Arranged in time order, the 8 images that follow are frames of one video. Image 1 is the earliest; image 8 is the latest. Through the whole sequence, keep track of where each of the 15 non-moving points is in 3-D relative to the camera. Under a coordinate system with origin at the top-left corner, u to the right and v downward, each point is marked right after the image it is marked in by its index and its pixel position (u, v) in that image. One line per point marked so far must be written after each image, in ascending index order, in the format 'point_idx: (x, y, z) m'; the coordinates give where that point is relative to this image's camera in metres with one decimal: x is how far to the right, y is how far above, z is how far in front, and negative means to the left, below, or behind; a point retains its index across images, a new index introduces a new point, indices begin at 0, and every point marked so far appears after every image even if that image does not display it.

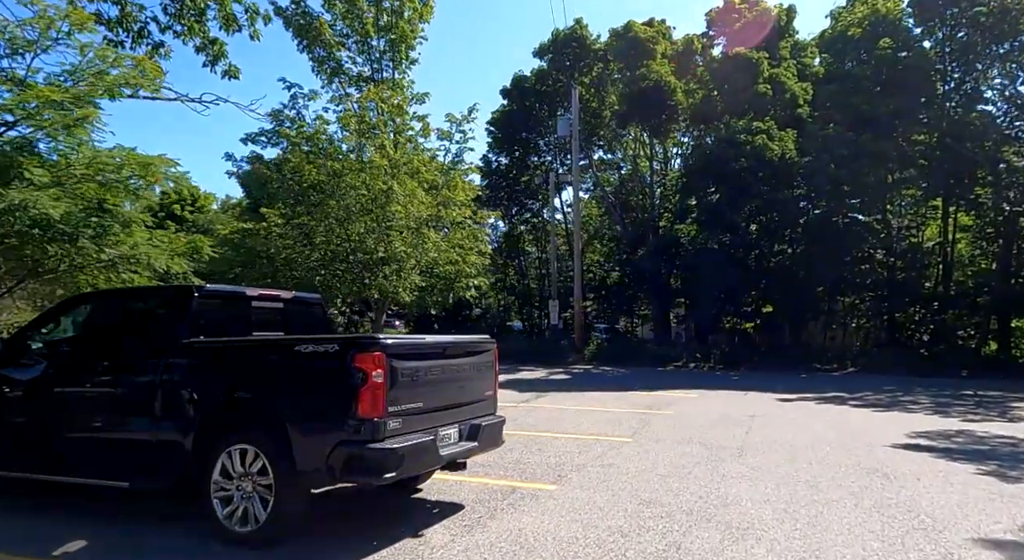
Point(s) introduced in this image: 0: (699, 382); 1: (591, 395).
0: (+5.6, -3.0, +17.5) m
1: (+2.0, -2.9, +14.5) m
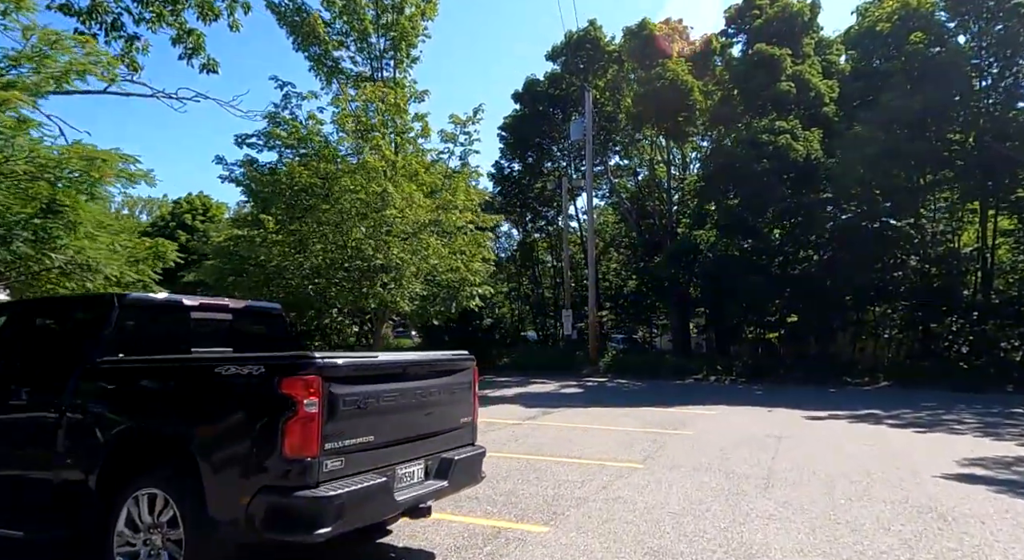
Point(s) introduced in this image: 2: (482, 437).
0: (+5.8, -3.3, +16.4) m
1: (+2.1, -3.0, +13.6) m
2: (-0.5, -2.8, +10.4) m
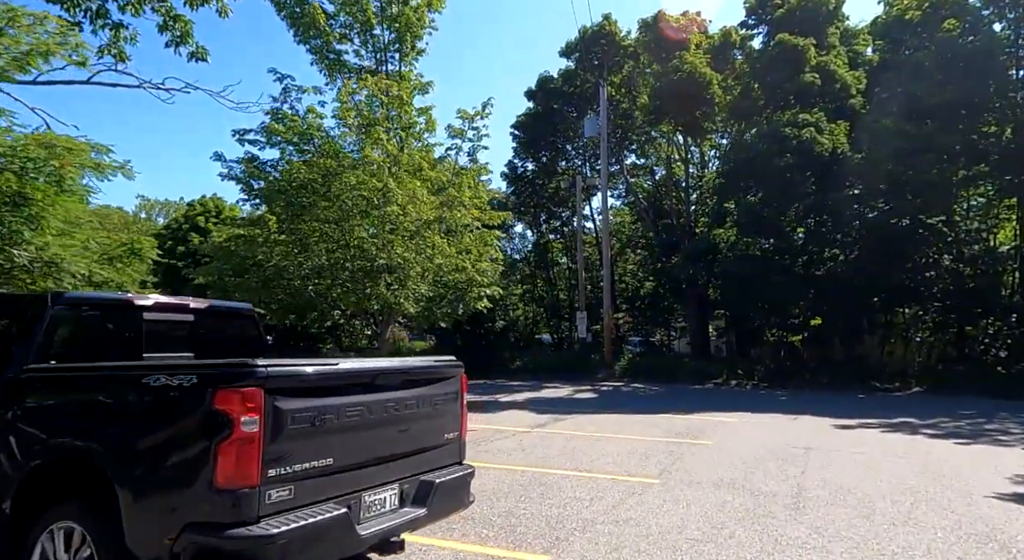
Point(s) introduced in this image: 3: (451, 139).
0: (+6.1, -3.3, +15.6) m
1: (+2.3, -3.0, +12.9) m
2: (-0.4, -2.8, +9.8) m
3: (-1.6, +3.6, +15.0) m
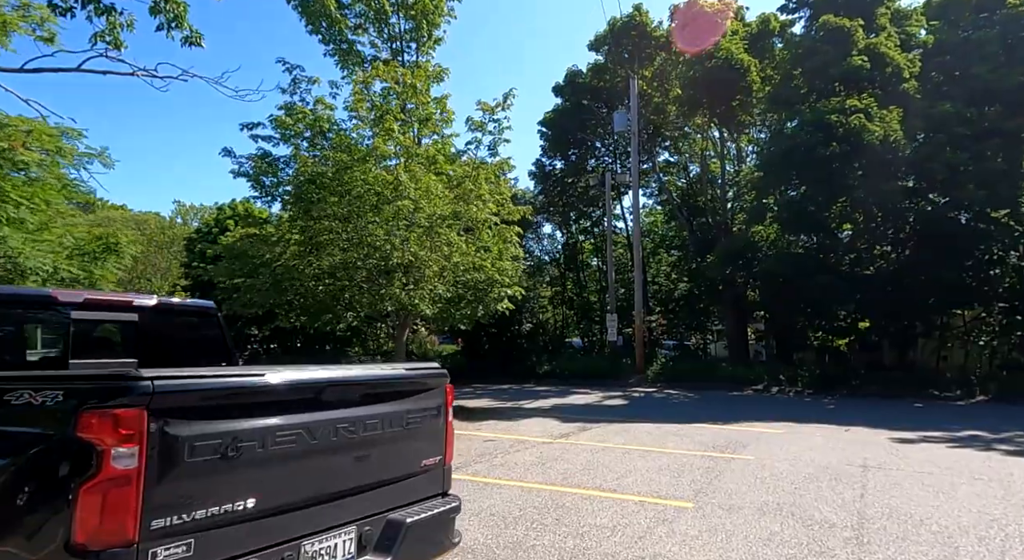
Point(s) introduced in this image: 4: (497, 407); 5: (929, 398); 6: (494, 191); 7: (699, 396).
0: (+6.7, -3.2, +14.5) m
1: (+2.8, -3.0, +11.9) m
2: (-0.1, -2.7, +9.0) m
3: (-1.0, +3.6, +14.3) m
4: (-0.4, -3.4, +15.7) m
5: (+12.4, -3.5, +17.5) m
6: (-0.4, +2.0, +13.2) m
7: (+5.7, -3.5, +17.9) m
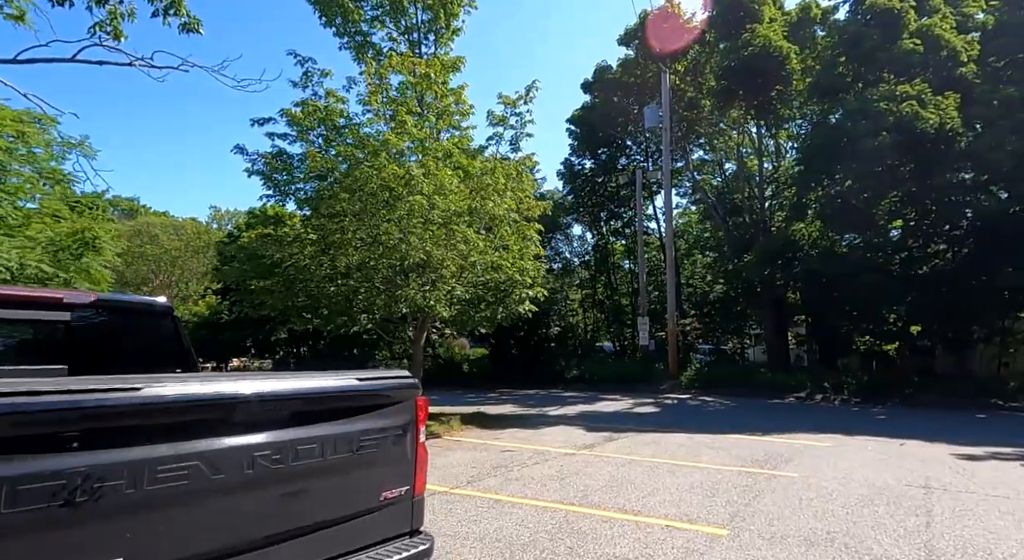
0: (+7.3, -3.2, +13.4) m
1: (+3.2, -3.0, +11.1) m
2: (+0.1, -2.7, +8.3) m
3: (-0.5, +3.6, +13.7) m
4: (+0.2, -3.4, +15.1) m
5: (+13.1, -3.5, +16.1) m
6: (+0.1, +2.0, +12.6) m
7: (+6.4, -3.6, +16.9) m
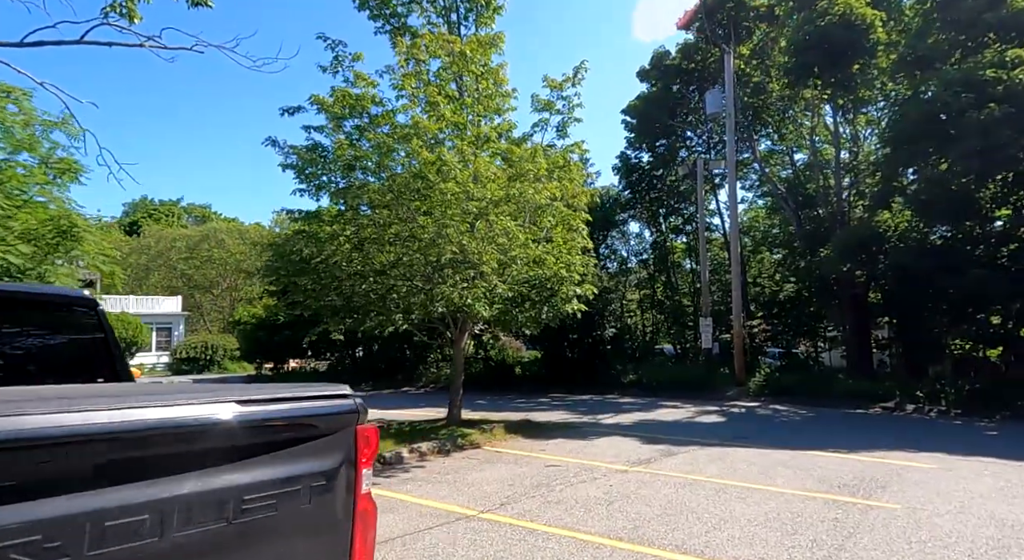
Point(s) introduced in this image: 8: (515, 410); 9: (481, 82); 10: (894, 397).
0: (+8.2, -3.1, +11.6) m
1: (+4.0, -2.9, +9.7) m
2: (+0.6, -2.6, +7.2) m
3: (+0.5, +3.6, +12.7) m
4: (+1.4, -3.4, +14.0) m
5: (+14.3, -3.4, +13.7) m
6: (+1.0, +2.0, +11.5) m
7: (+7.7, -3.5, +15.1) m
8: (+0.1, -3.6, +16.6) m
9: (-0.6, +3.8, +11.2) m
10: (+11.4, -3.5, +17.6) m
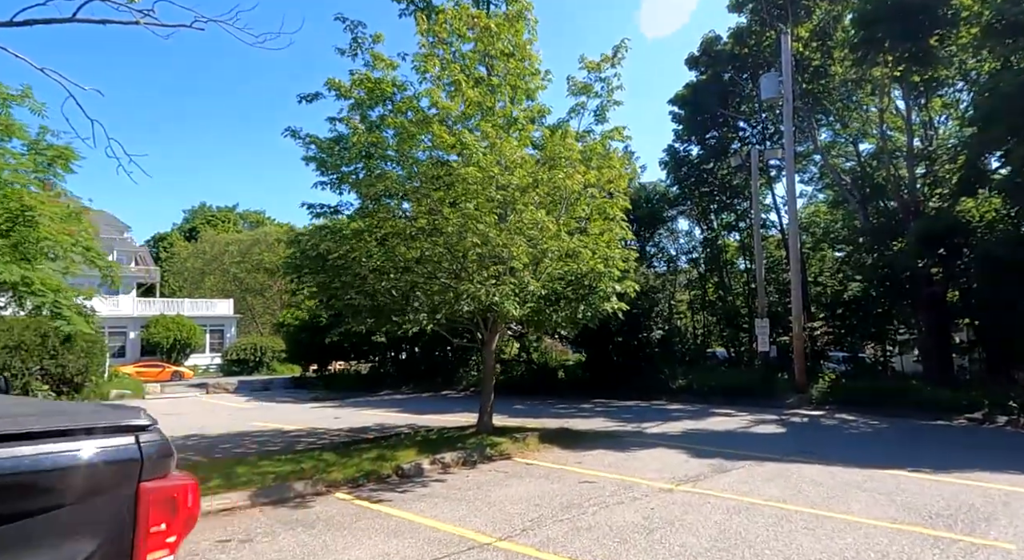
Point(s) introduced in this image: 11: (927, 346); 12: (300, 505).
0: (+8.8, -3.0, +10.0) m
1: (+4.4, -2.8, +8.5) m
2: (+0.9, -2.6, +6.3) m
3: (+1.2, +3.7, +11.7) m
4: (+2.2, -3.3, +12.9) m
5: (+15.1, -3.2, +11.6) m
6: (+1.6, +2.1, +10.6) m
7: (+8.6, -3.4, +13.6) m
8: (+1.1, -3.6, +15.6) m
9: (0.0, +3.8, +10.4) m
10: (+12.5, -3.4, +15.7) m
11: (+13.8, -2.2, +19.6) m
12: (-2.4, -2.6, +6.7) m
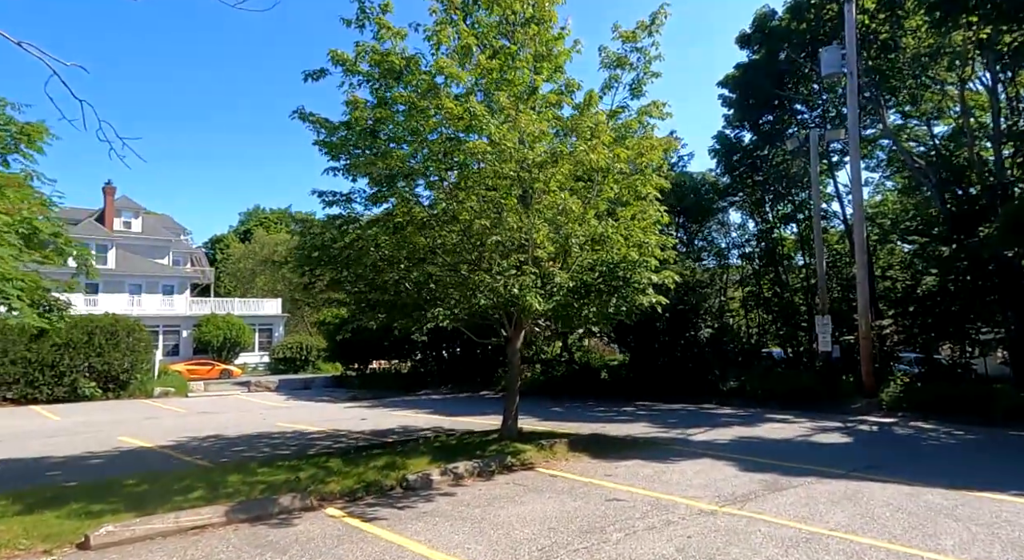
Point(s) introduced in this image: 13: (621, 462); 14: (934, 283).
0: (+9.2, -2.8, +8.3) m
1: (+4.6, -2.7, +7.1) m
2: (+0.9, -2.4, +5.2) m
3: (+1.7, +3.8, +10.6) m
4: (+2.8, -3.1, +11.7) m
5: (+15.5, -3.0, +9.4) m
6: (+2.0, +2.3, +9.4) m
7: (+9.3, -3.2, +11.8) m
8: (+1.9, -3.4, +14.5) m
9: (+0.3, +4.0, +9.4) m
10: (+13.3, -3.1, +13.7) m
11: (+14.9, -1.9, +17.4) m
12: (-2.3, -2.4, +5.9) m
13: (+1.7, -2.8, +9.1) m
14: (+14.4, -0.1, +20.0) m
